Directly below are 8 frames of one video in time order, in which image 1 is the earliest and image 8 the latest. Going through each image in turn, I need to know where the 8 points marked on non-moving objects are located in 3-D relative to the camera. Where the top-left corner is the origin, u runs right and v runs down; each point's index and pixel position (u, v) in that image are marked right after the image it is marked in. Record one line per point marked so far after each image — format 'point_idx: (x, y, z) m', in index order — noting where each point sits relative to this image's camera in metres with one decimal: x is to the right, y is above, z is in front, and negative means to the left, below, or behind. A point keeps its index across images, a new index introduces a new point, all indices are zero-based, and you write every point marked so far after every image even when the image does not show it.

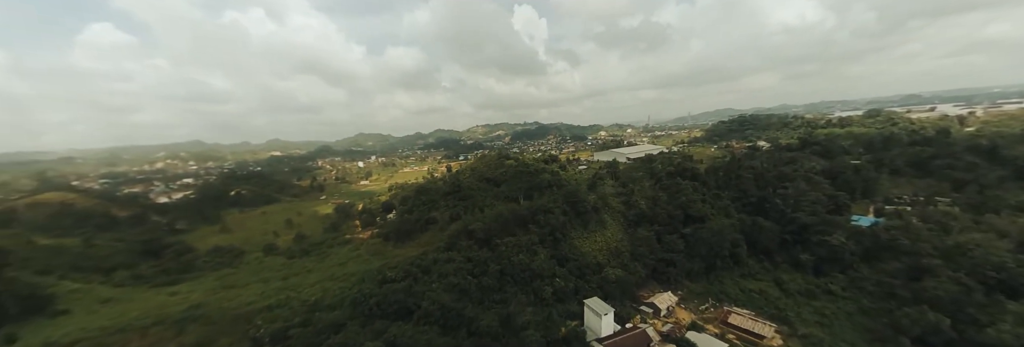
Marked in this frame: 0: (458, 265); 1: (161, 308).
0: (-3.5, -5.9, +20.0) m
1: (-22.8, -8.7, +20.2) m
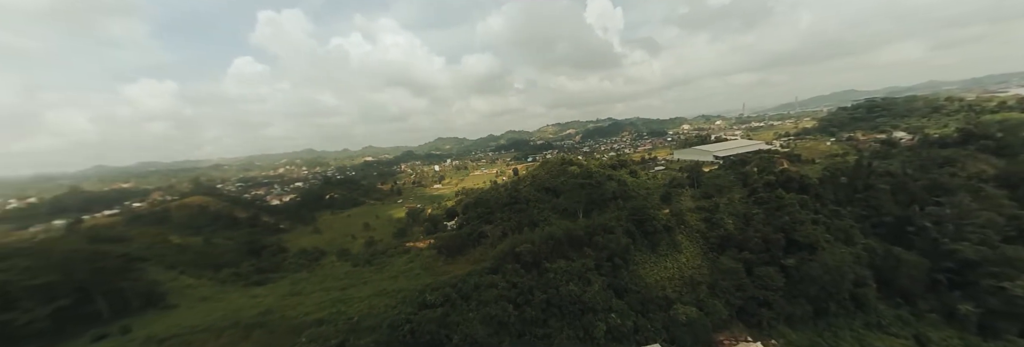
0: (-0.7, -7.1, +18.7) m
1: (-19.7, -9.8, +22.5) m
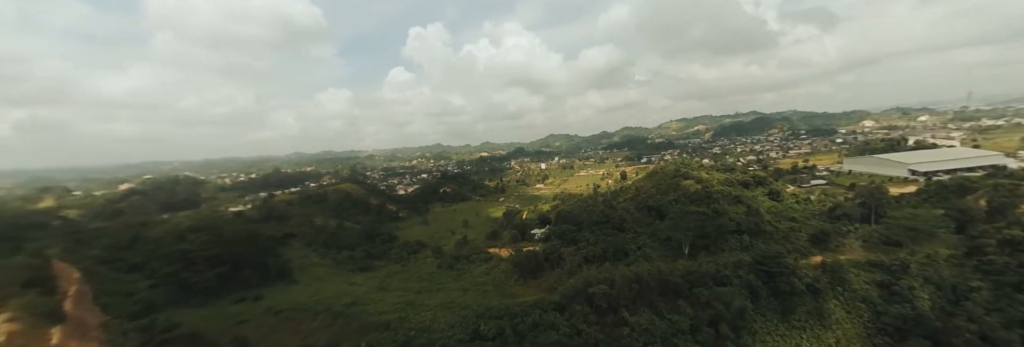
0: (+2.5, -8.6, +16.5) m
1: (-14.5, -10.0, +25.9) m
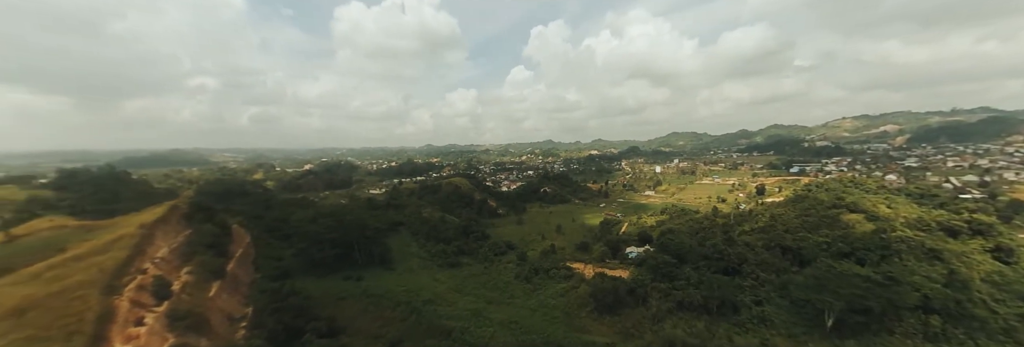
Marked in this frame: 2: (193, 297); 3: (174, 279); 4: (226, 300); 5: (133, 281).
0: (+4.9, -10.2, +13.8) m
1: (-8.5, -10.3, +28.1) m
2: (-16.1, -6.4, +16.4) m
3: (-17.4, -5.6, +17.0) m
4: (-16.8, -7.5, +18.9) m
5: (-16.9, -5.0, +14.3) m
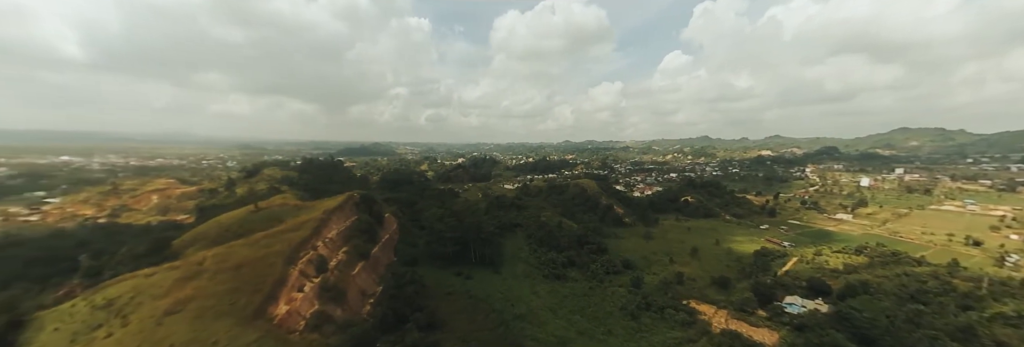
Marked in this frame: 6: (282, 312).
0: (+7.0, -12.1, +10.5) m
1: (+0.1, -11.6, +28.8) m
2: (-11.0, -6.6, +20.9) m
3: (-11.9, -5.7, +21.9) m
4: (-10.8, -7.7, +23.5) m
5: (-12.4, -5.0, +19.2) m
6: (-11.1, -6.7, +15.1) m
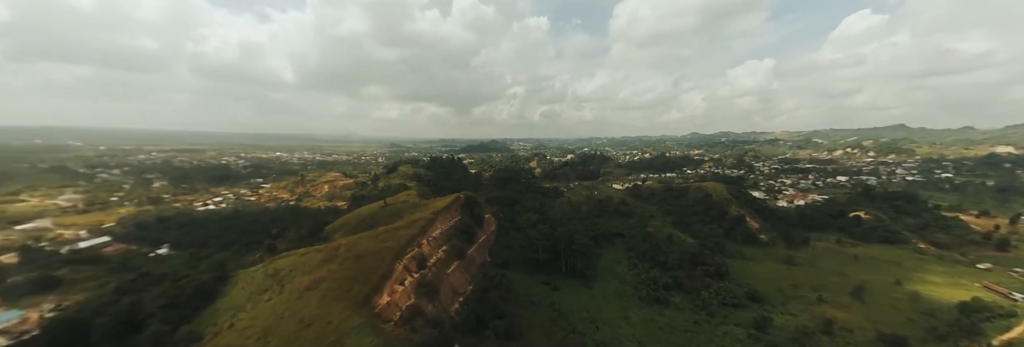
0: (+8.5, -13.1, +7.6) m
1: (+7.3, -13.0, +27.1) m
2: (-5.3, -7.1, +22.8) m
3: (-5.9, -6.3, +24.1) m
4: (-4.4, -8.3, +25.3) m
5: (-7.0, -5.5, +21.7) m
6: (-7.1, -7.1, +17.4) m
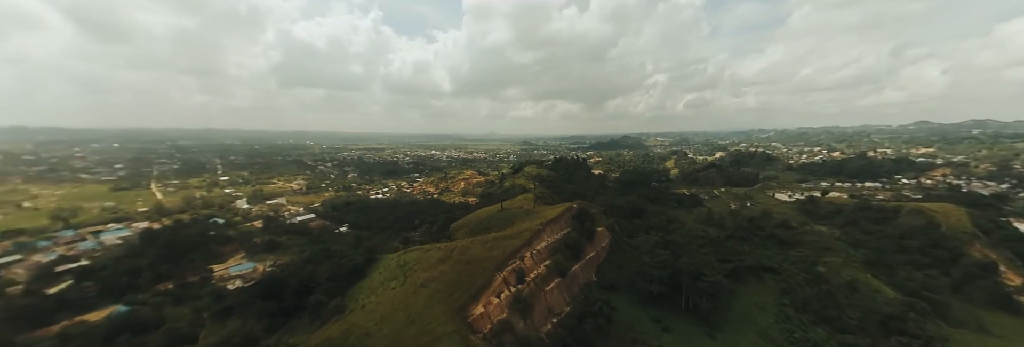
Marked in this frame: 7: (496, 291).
0: (+9.0, -14.3, +3.4) m
1: (+14.3, -15.2, +22.2) m
2: (+1.5, -8.4, +22.6) m
3: (+1.5, -7.5, +24.0) m
4: (+3.1, -9.8, +24.5) m
5: (-0.3, -6.5, +22.2) m
6: (-1.9, -7.9, +18.0) m
7: (-1.1, -7.4, +19.7) m
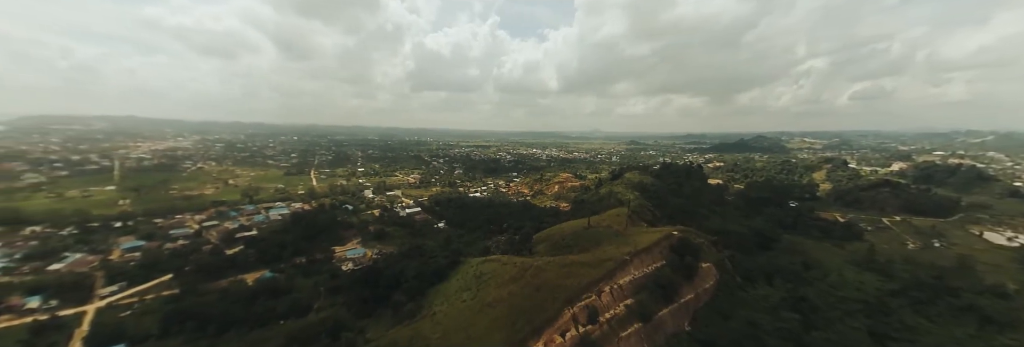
0: (+7.1, -16.0, -0.3) m
1: (+17.3, -18.5, +16.2) m
2: (+5.9, -10.6, +20.4) m
3: (+6.4, -9.9, +21.8) m
4: (+7.8, -12.2, +21.8) m
5: (+4.2, -8.6, +20.6) m
6: (+1.4, -9.5, +17.0) m
7: (+2.7, -9.2, +18.4) m
